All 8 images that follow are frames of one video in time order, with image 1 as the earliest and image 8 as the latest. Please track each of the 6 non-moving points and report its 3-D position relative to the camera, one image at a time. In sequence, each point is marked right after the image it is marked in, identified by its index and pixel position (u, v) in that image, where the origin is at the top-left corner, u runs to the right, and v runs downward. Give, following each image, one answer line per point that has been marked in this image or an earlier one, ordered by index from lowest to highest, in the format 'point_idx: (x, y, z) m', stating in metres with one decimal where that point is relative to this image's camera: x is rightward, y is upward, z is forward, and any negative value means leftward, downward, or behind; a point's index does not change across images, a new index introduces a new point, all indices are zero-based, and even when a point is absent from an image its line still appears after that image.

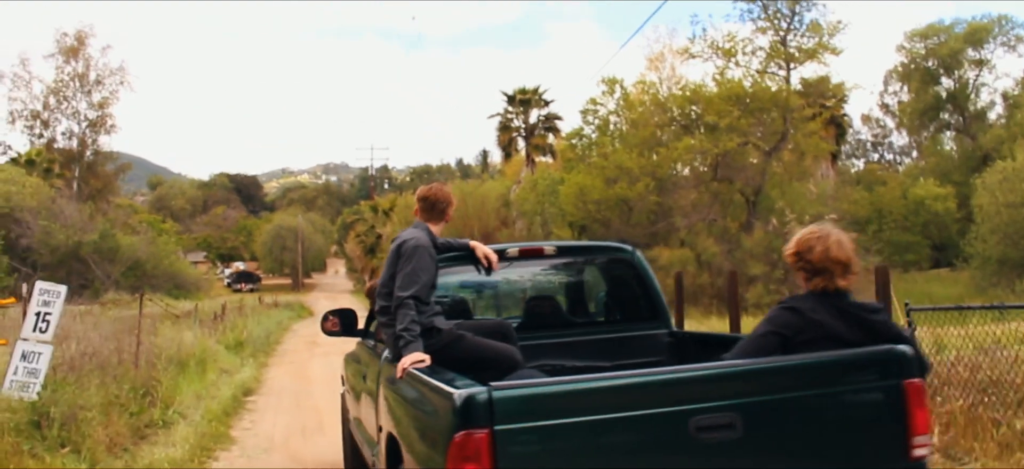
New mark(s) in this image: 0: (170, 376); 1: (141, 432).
0: (-4.2, -1.7, +11.8) m
1: (-3.6, -1.9, +9.6) m
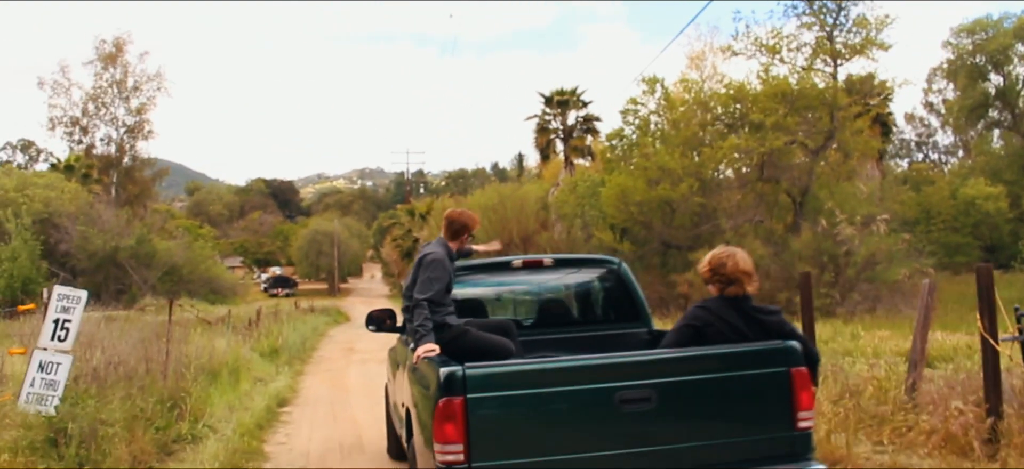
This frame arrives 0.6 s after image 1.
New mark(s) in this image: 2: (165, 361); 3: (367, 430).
0: (-3.6, -1.8, +11.2) m
1: (-3.1, -1.9, +9.0) m
2: (-3.7, -1.4, +10.4) m
3: (-1.7, -2.2, +11.2) m
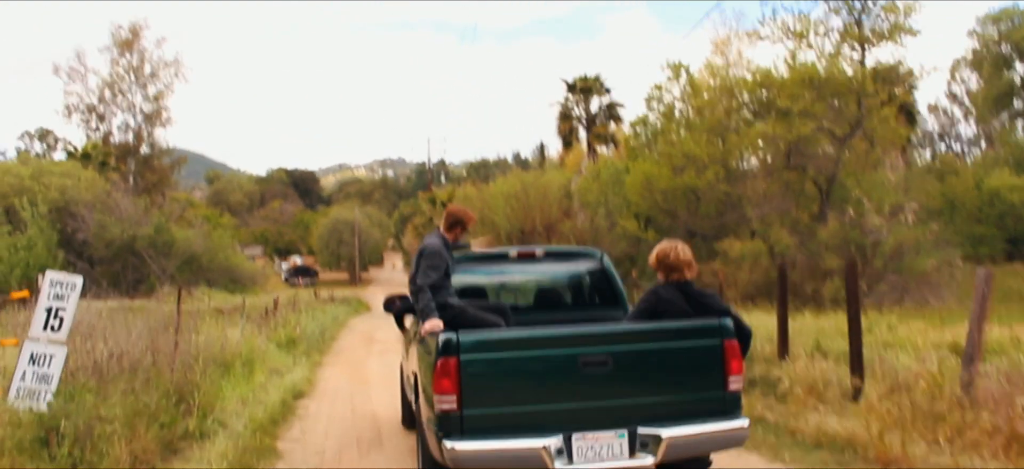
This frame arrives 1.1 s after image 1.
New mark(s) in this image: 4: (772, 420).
0: (-3.3, -1.6, +10.7) m
1: (-2.9, -1.8, +8.4) m
2: (-3.4, -1.2, +9.9) m
3: (-1.4, -2.0, +10.6) m
4: (+2.5, -1.8, +9.3) m
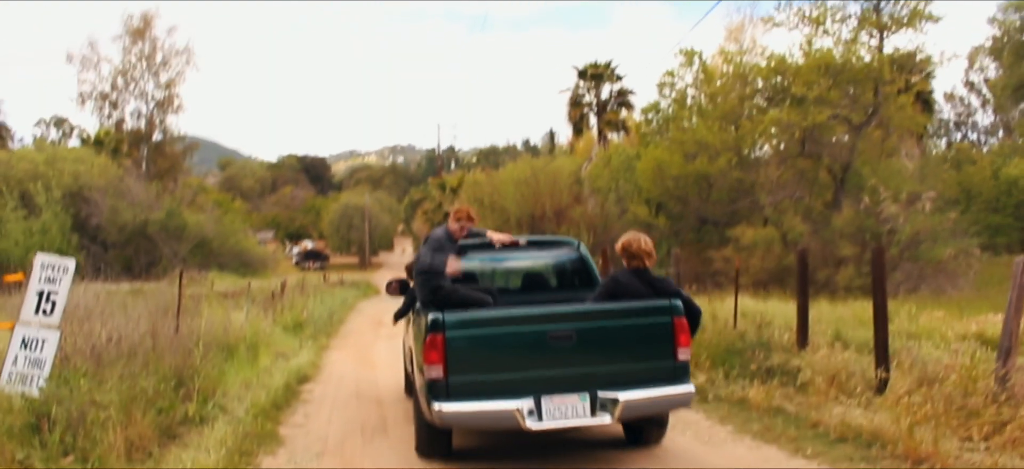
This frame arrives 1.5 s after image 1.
0: (-3.2, -1.4, +10.4) m
1: (-2.8, -1.6, +8.2) m
2: (-3.3, -1.0, +9.7) m
3: (-1.3, -1.9, +10.4) m
4: (+2.6, -1.6, +9.0) m
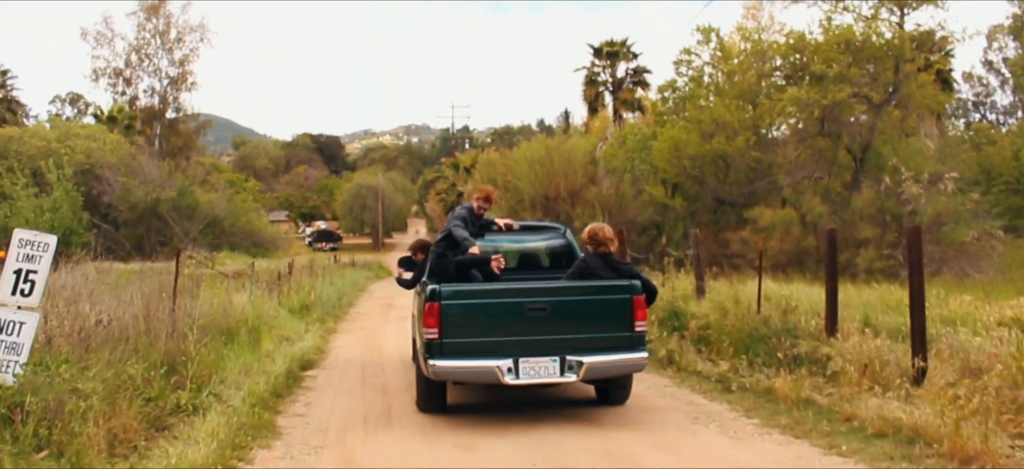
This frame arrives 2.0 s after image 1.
0: (-3.1, -1.2, +9.9) m
1: (-2.7, -1.5, +7.7) m
2: (-3.2, -0.8, +9.1) m
3: (-1.2, -1.6, +9.8) m
4: (+2.7, -1.5, +8.4) m
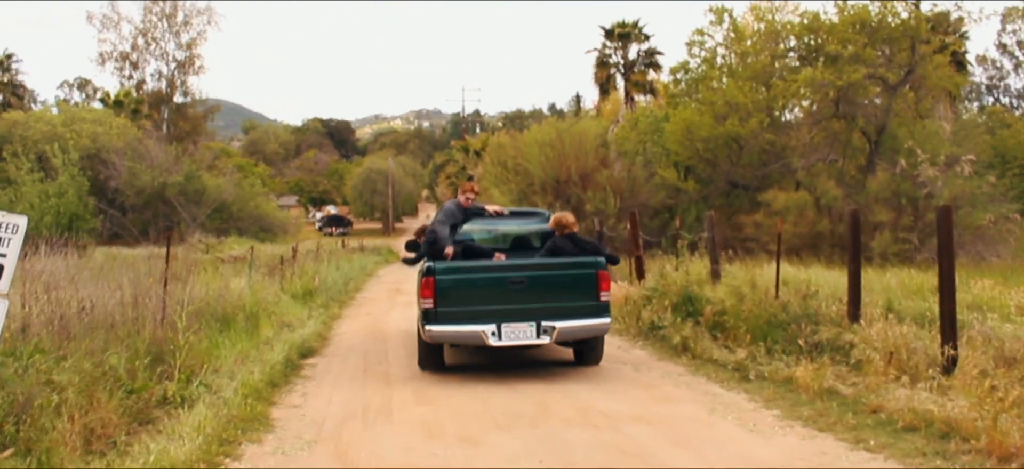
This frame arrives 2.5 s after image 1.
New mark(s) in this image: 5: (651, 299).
0: (-3.0, -1.0, +9.5) m
1: (-2.7, -1.3, +7.3) m
2: (-3.2, -0.7, +8.7) m
3: (-1.1, -1.5, +9.4) m
4: (+2.7, -1.3, +8.0) m
5: (+2.0, -0.9, +14.3) m
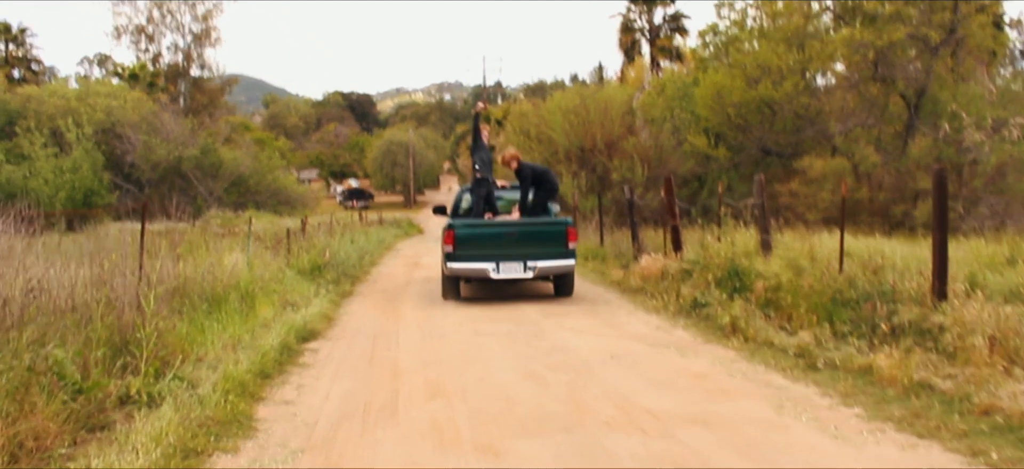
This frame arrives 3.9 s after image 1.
0: (-2.8, -0.7, +8.2) m
1: (-2.5, -1.1, +6.0) m
2: (-3.0, -0.4, +7.5) m
3: (-0.9, -1.2, +8.1) m
4: (+2.9, -1.0, +6.6) m
5: (+2.4, -0.5, +12.9) m
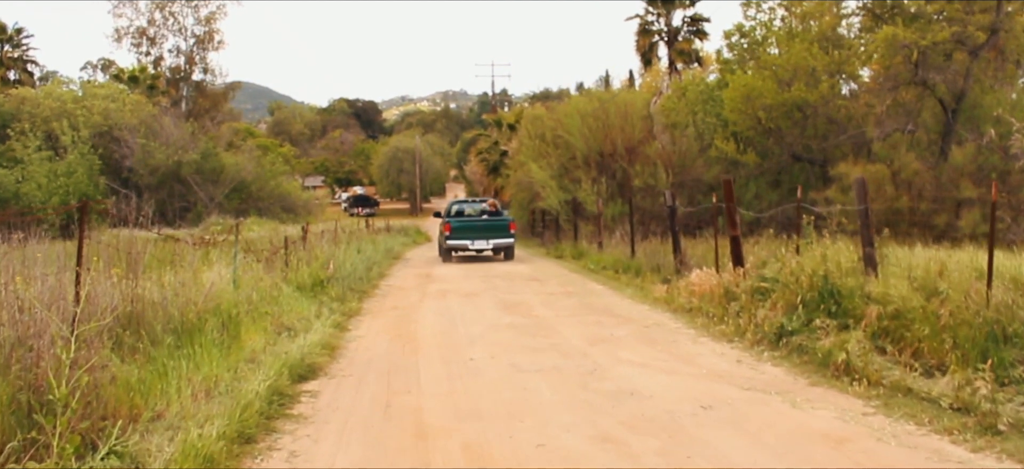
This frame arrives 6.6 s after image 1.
0: (-2.4, -0.8, +6.1) m
1: (-2.1, -1.2, +3.9) m
2: (-2.6, -0.5, +5.3) m
3: (-0.4, -1.3, +6.0) m
4: (+3.3, -1.1, +4.4) m
5: (+2.8, -0.6, +10.7) m
